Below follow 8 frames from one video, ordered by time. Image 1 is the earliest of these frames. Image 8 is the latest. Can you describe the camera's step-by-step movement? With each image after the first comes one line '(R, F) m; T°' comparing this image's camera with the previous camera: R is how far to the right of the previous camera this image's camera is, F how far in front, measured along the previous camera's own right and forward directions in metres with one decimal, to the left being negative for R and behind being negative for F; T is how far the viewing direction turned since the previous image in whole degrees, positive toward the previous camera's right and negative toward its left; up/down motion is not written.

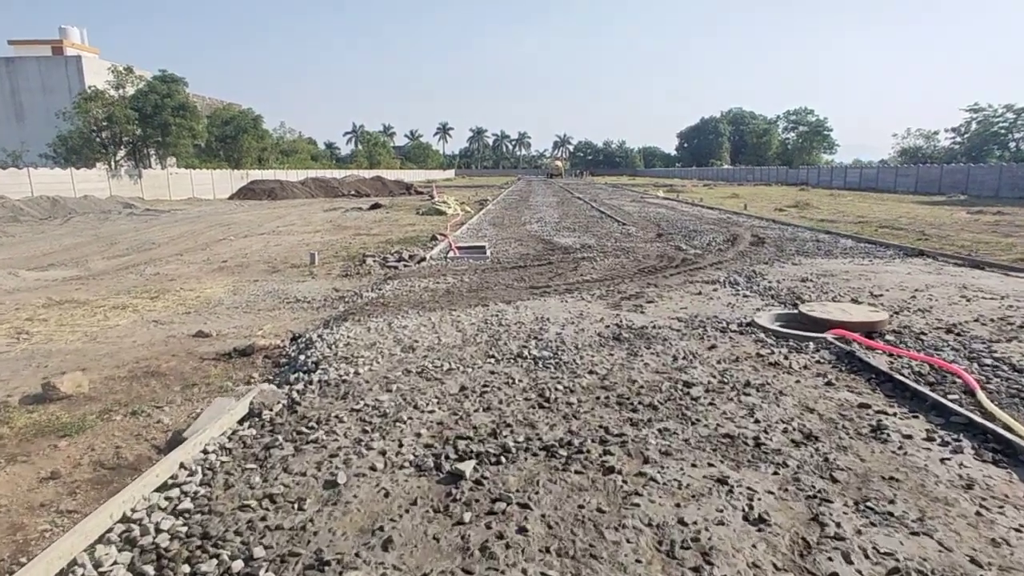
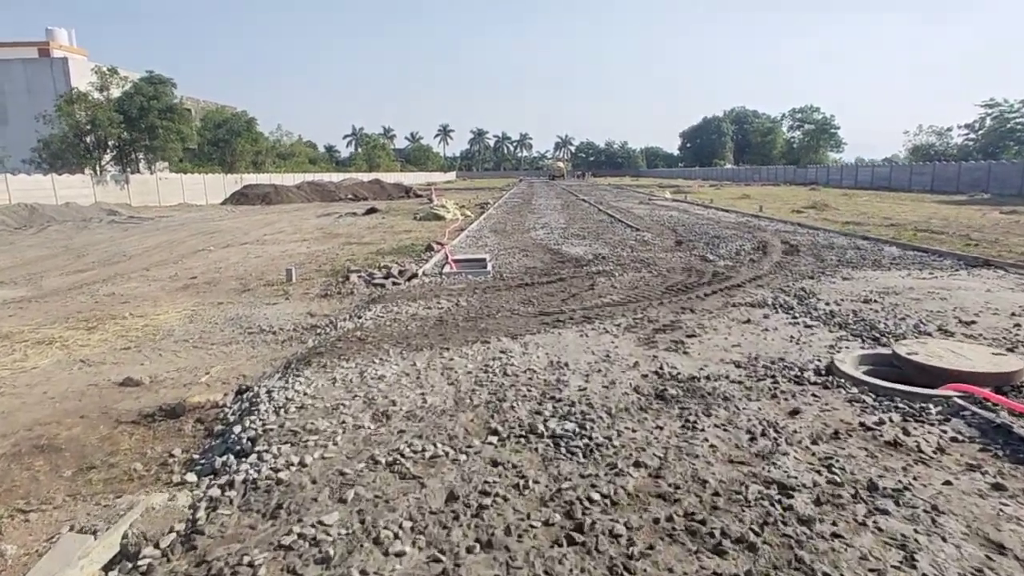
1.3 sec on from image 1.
(0.0, +1.5) m; 0°
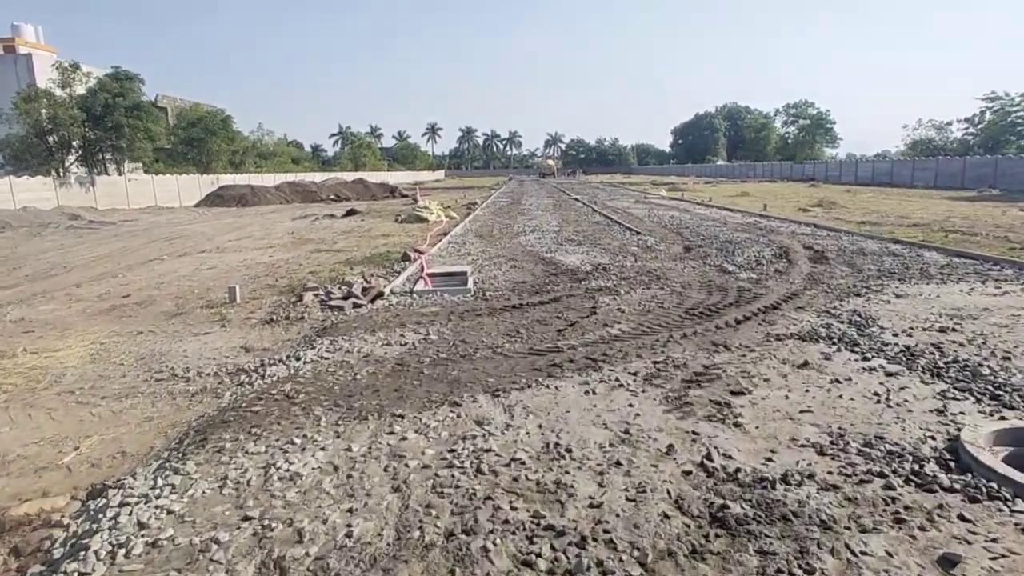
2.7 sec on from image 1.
(+0.1, +1.7) m; +1°
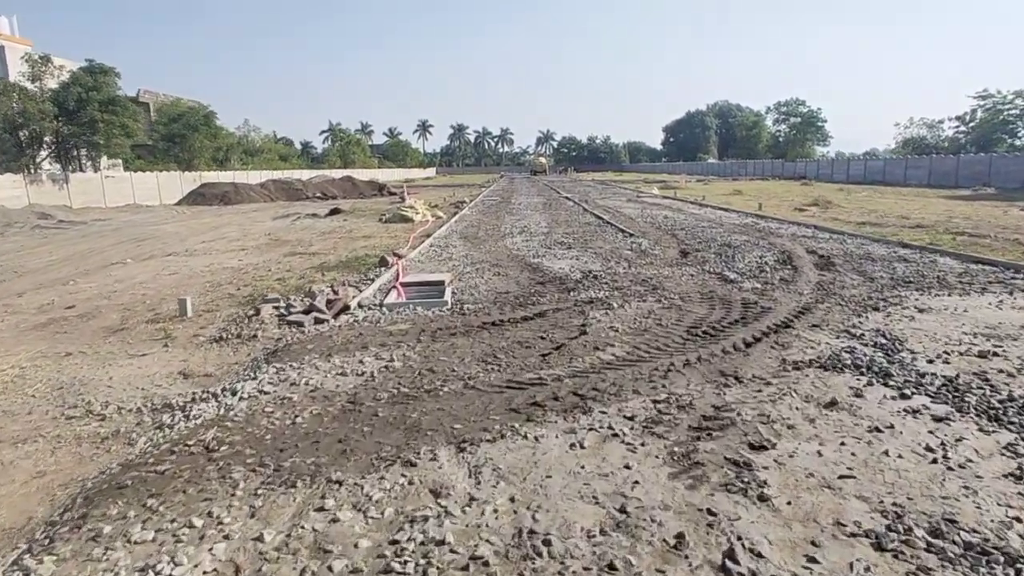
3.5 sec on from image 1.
(+0.1, +0.9) m; +1°
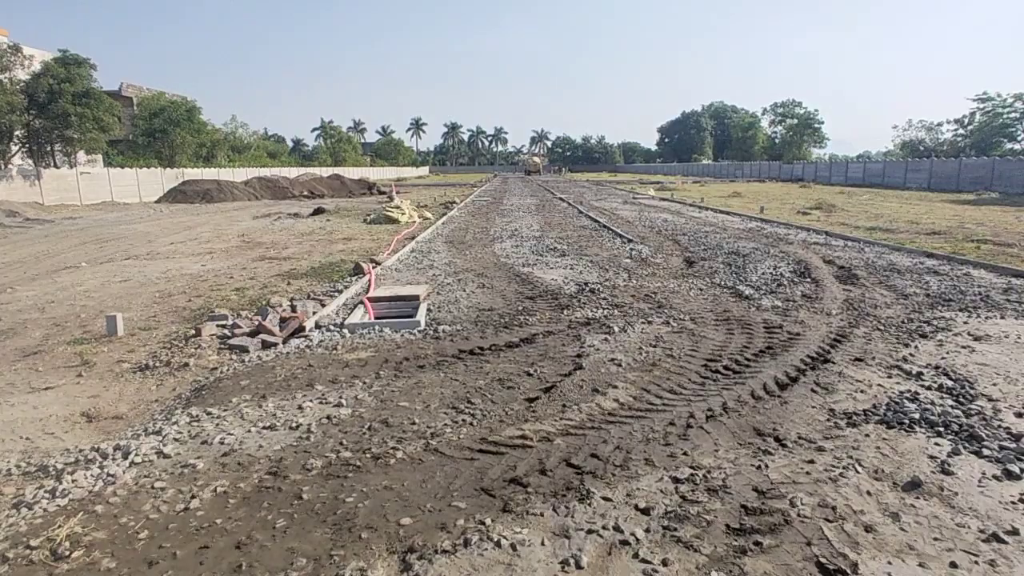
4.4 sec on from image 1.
(+0.1, +1.1) m; +1°
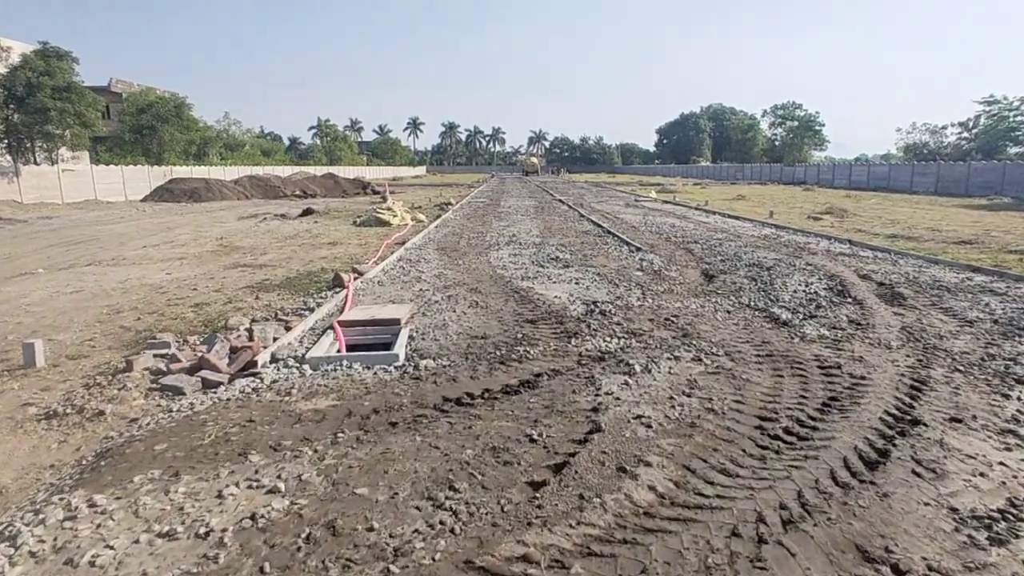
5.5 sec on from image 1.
(0.0, +1.2) m; 0°
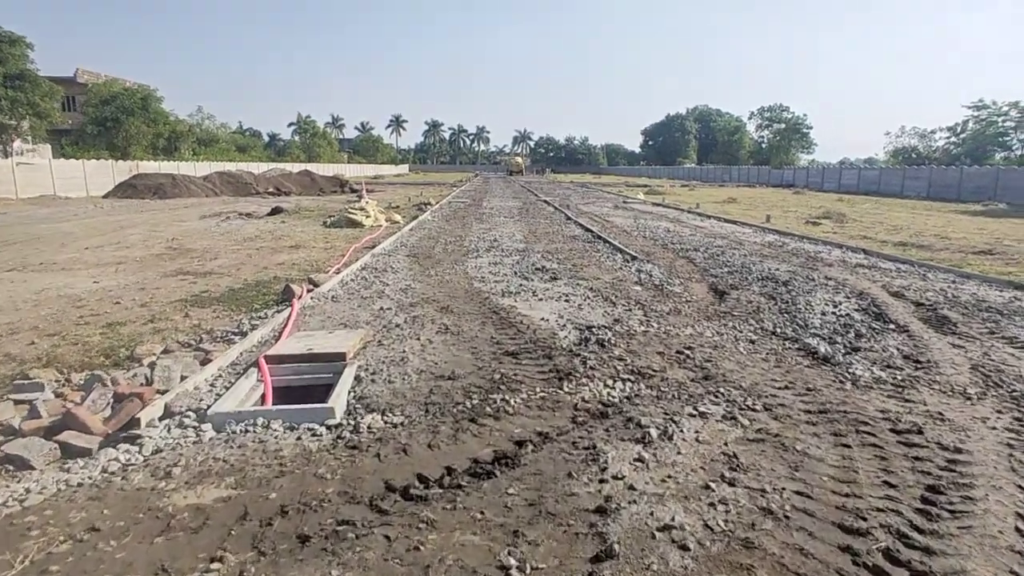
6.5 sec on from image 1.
(+0.1, +1.4) m; +2°
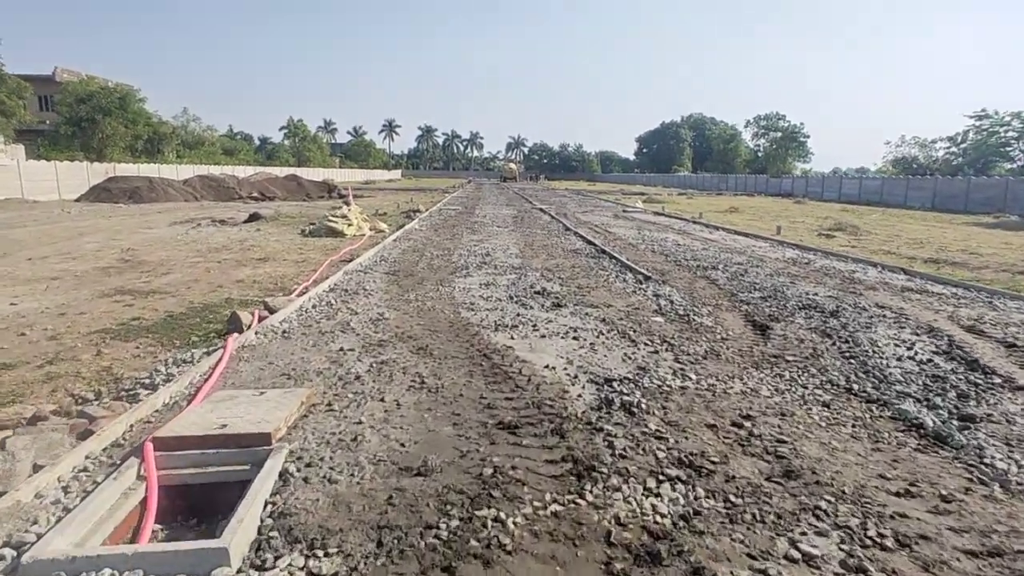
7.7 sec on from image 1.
(0.0, +1.6) m; +1°
